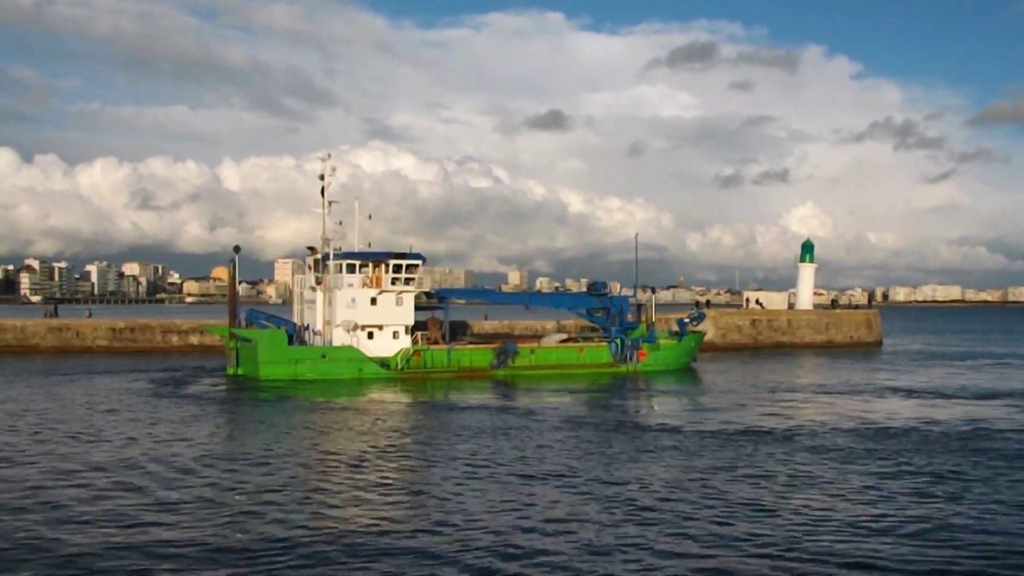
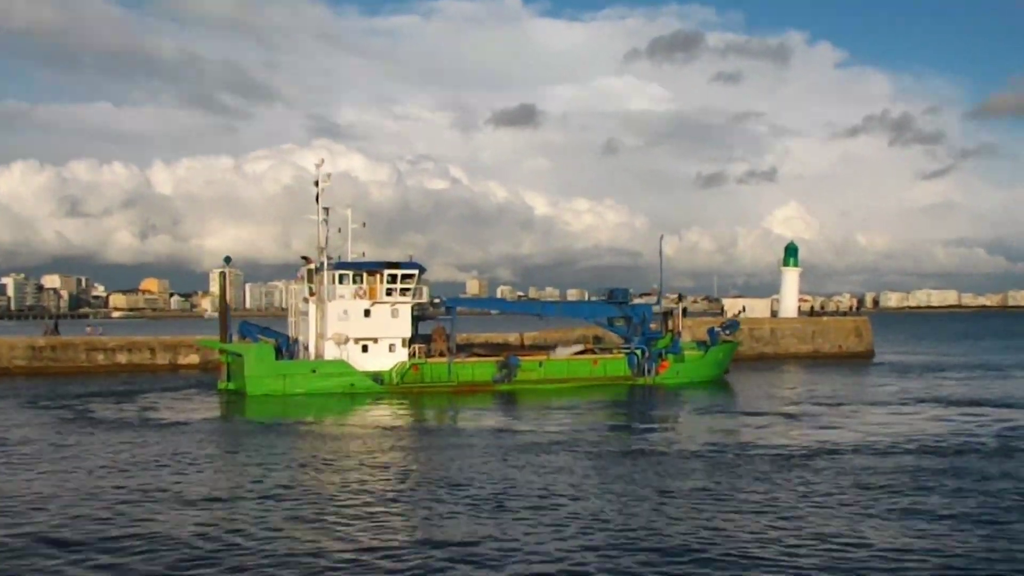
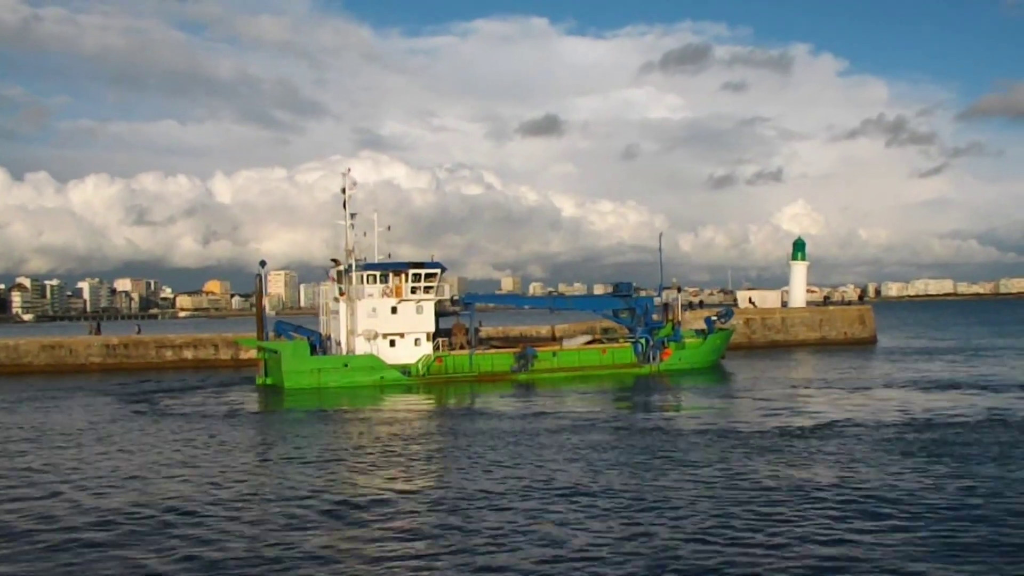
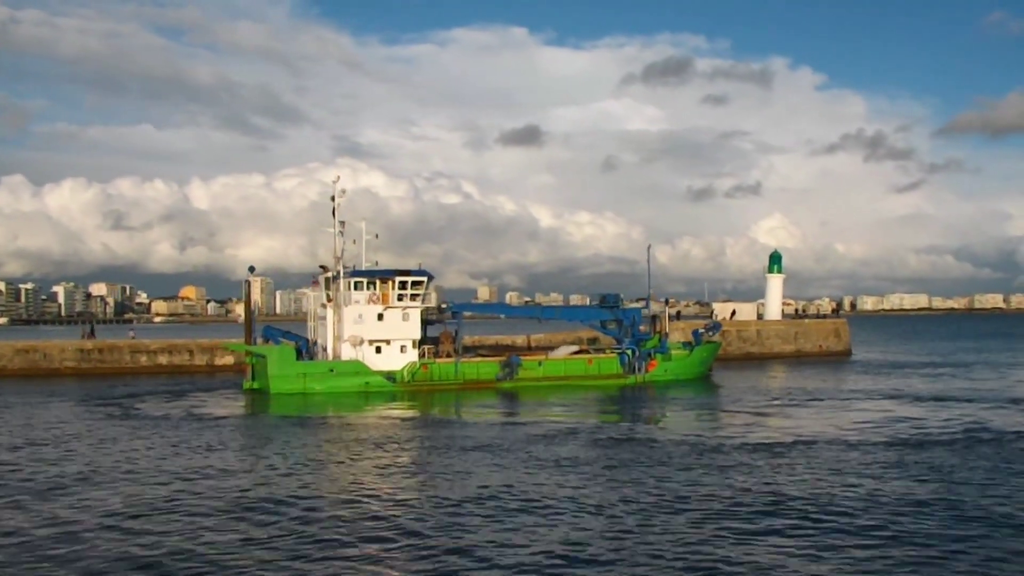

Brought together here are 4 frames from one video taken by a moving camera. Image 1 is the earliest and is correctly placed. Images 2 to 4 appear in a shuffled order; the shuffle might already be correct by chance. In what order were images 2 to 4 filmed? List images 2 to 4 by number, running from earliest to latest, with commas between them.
3, 4, 2
